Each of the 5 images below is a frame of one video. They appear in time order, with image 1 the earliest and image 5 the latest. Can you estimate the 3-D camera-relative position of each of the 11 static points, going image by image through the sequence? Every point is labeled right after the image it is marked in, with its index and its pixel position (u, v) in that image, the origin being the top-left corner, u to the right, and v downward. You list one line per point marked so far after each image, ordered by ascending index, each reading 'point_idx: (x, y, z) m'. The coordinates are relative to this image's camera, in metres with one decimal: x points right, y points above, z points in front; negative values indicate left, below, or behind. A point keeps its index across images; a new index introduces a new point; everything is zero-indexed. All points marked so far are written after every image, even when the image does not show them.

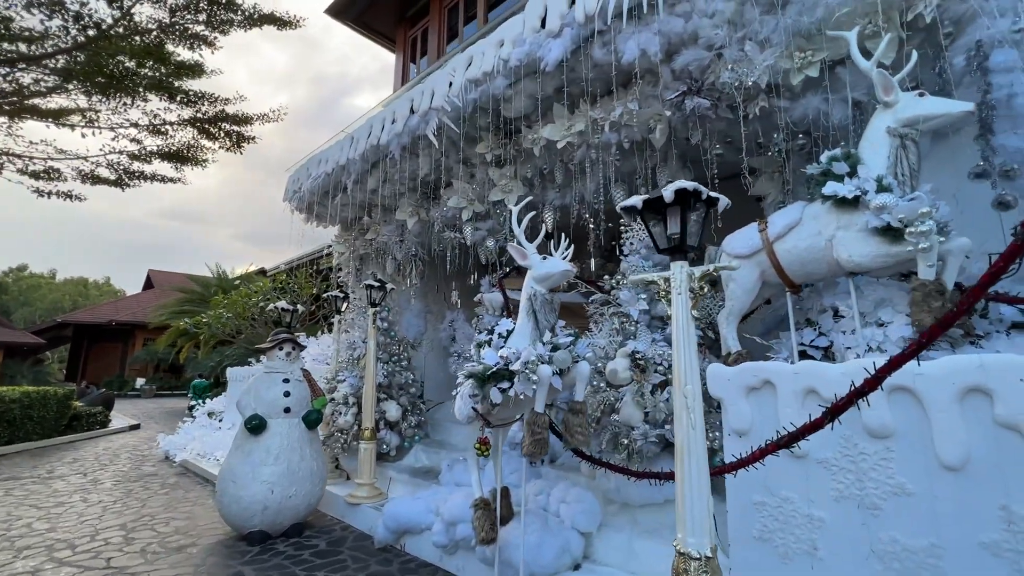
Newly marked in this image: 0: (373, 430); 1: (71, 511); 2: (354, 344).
0: (-1.4, -1.5, +4.9) m
1: (-4.9, -2.5, +5.2) m
2: (-1.9, -0.7, +5.7) m
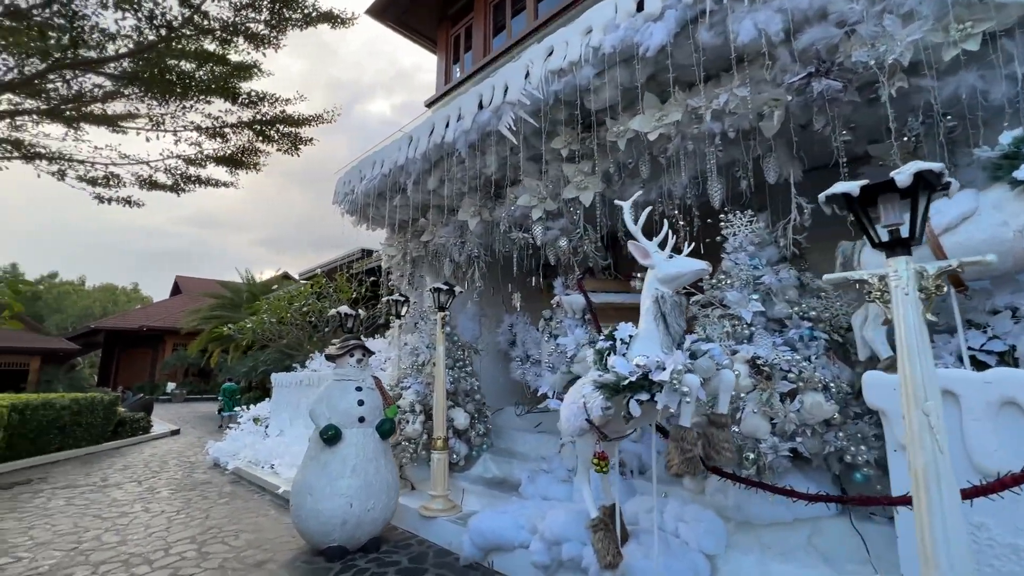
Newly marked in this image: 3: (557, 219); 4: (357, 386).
0: (-0.7, -1.5, +4.7) m
1: (-4.1, -2.6, +5.1) m
2: (-1.1, -0.7, +5.5) m
3: (+0.5, +0.7, +5.0) m
4: (-1.4, -0.9, +4.4) m
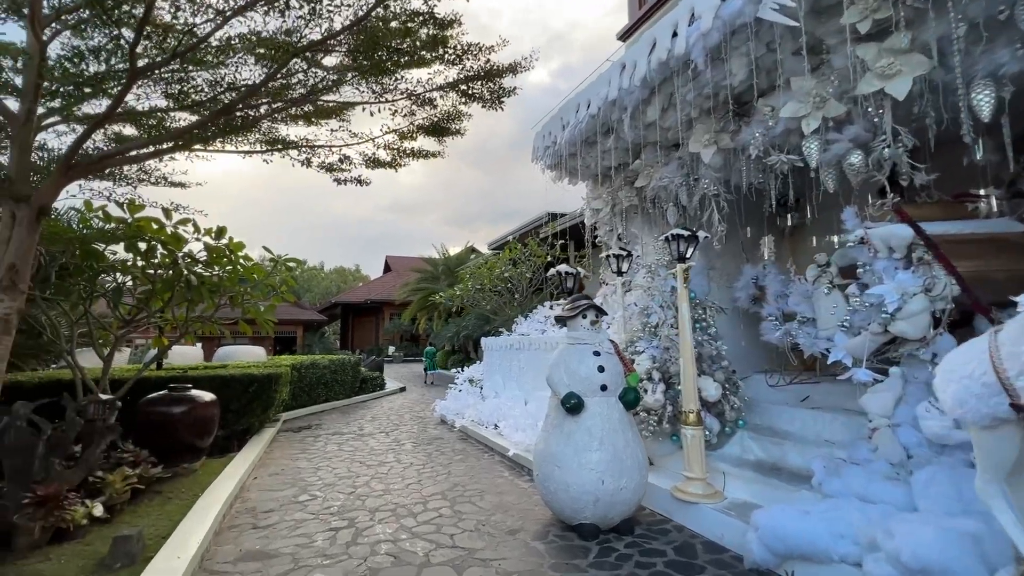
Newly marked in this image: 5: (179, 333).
0: (+1.5, -1.0, +3.9) m
1: (-1.4, -2.2, +5.6) m
2: (+1.4, -0.2, +4.8) m
3: (+2.6, +1.2, +3.7) m
4: (+0.7, -0.5, +3.9) m
5: (-4.4, -0.6, +6.3) m
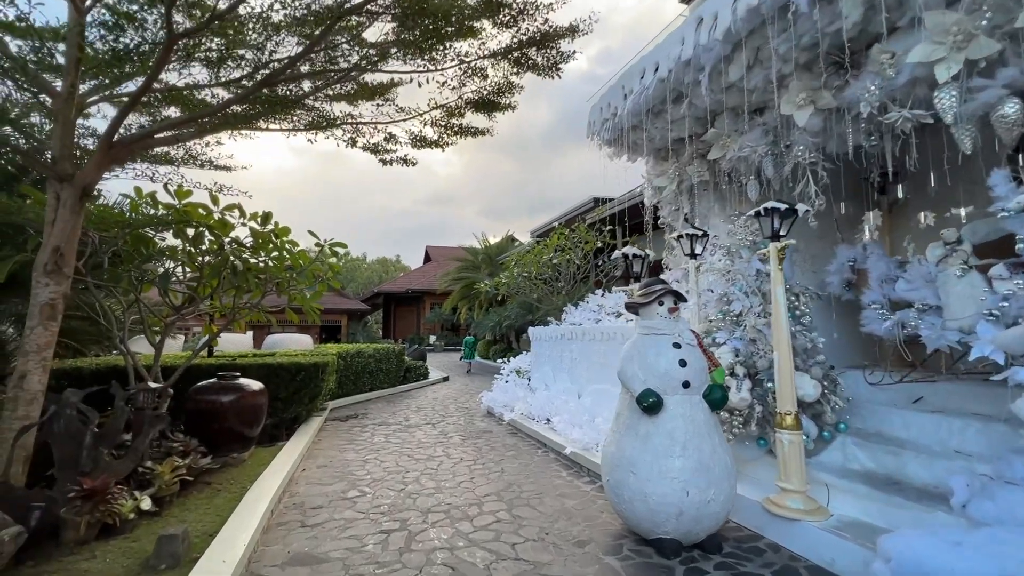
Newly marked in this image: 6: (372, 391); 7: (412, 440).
0: (+2.0, -0.9, +3.4) m
1: (-0.8, -2.0, +5.3) m
2: (+1.9, -0.1, +4.3) m
3: (+3.0, +1.4, +3.0) m
4: (+1.2, -0.4, +3.4) m
5: (-3.7, -0.4, +6.2) m
6: (-3.3, -2.5, +11.2) m
7: (-1.5, -2.2, +6.9) m
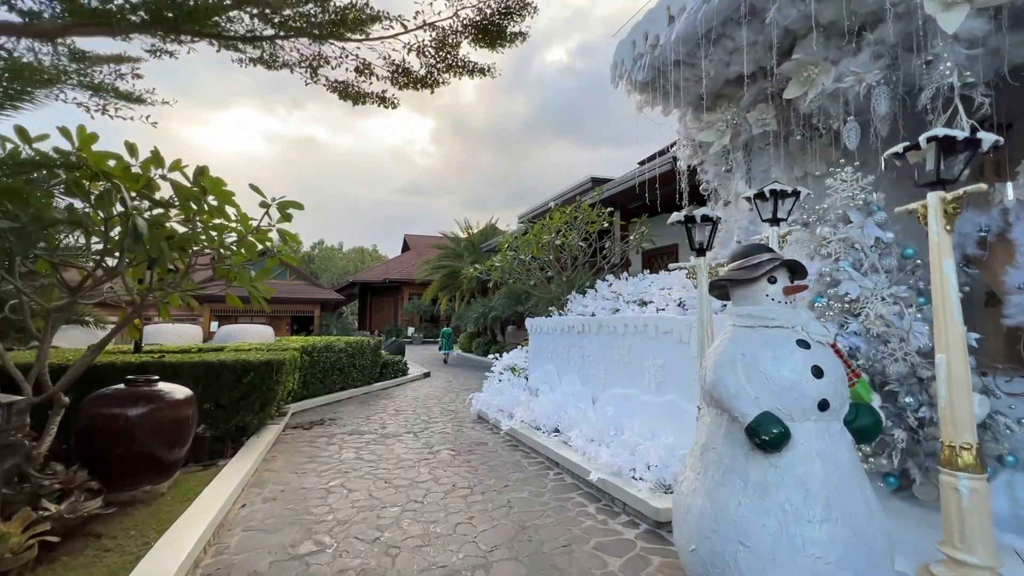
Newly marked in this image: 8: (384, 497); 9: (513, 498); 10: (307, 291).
0: (+2.2, -0.8, +2.2) m
1: (-0.7, -1.8, +4.1) m
2: (+2.1, +0.1, +3.1) m
3: (+3.2, +1.5, +1.9) m
4: (+1.4, -0.2, +2.2) m
5: (-3.7, -0.2, +4.8) m
6: (-3.5, -2.1, +9.8) m
7: (-1.5, -2.0, +5.6) m
8: (-1.1, -1.9, +4.2) m
9: (0.0, -1.8, +4.1) m
10: (-8.5, -0.1, +19.4) m
